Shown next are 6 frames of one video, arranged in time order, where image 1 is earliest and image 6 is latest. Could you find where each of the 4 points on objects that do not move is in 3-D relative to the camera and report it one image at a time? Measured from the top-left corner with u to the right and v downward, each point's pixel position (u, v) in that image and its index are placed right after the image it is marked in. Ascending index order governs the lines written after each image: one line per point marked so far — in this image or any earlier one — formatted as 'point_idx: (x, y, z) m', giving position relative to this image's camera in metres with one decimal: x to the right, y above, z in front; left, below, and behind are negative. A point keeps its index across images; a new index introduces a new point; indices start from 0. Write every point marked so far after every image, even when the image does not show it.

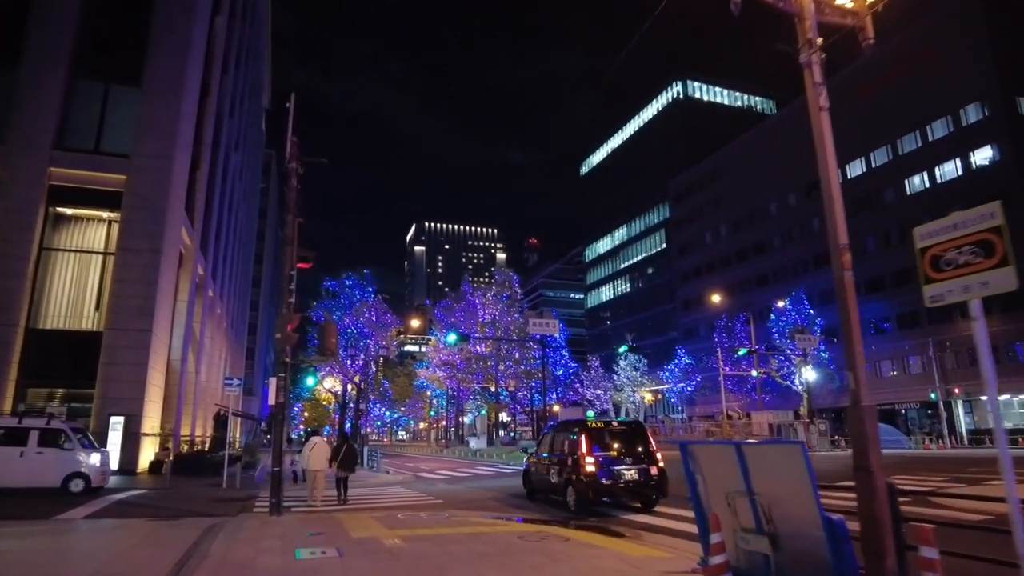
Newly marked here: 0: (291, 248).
0: (-4.5, +0.8, +12.9) m
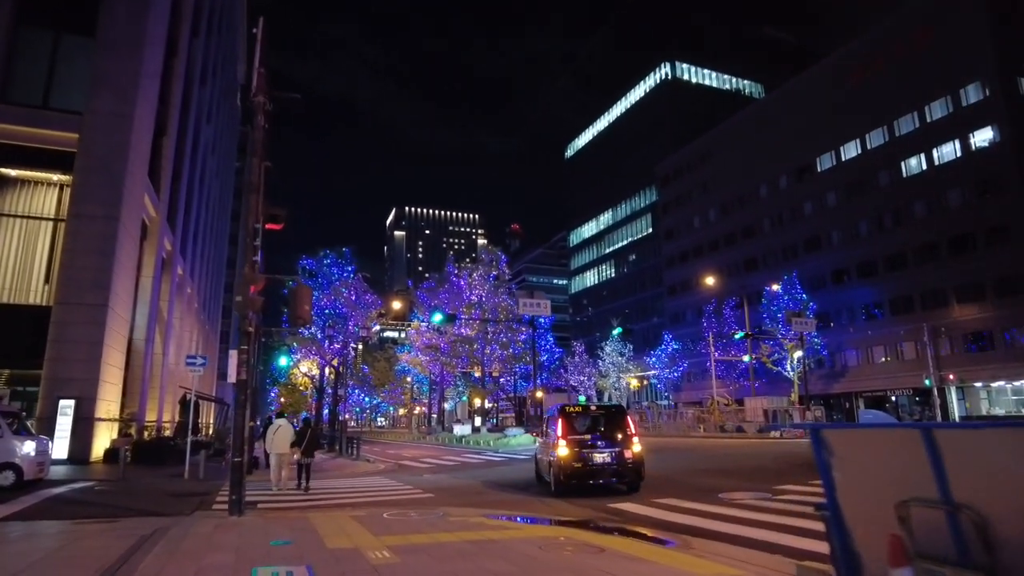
0: (-4.3, +1.5, +10.9) m
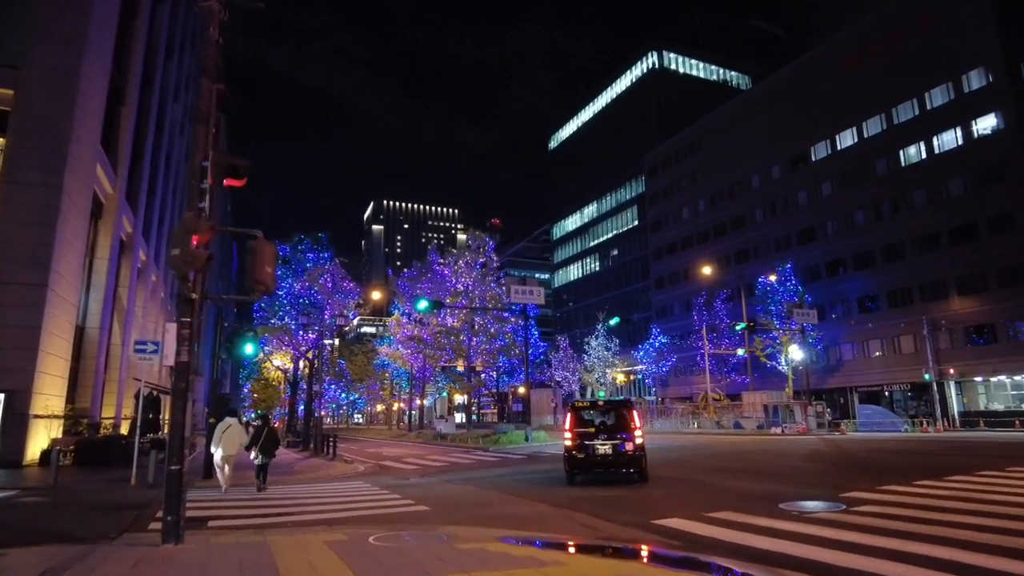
0: (-4.0, +2.1, +8.4) m
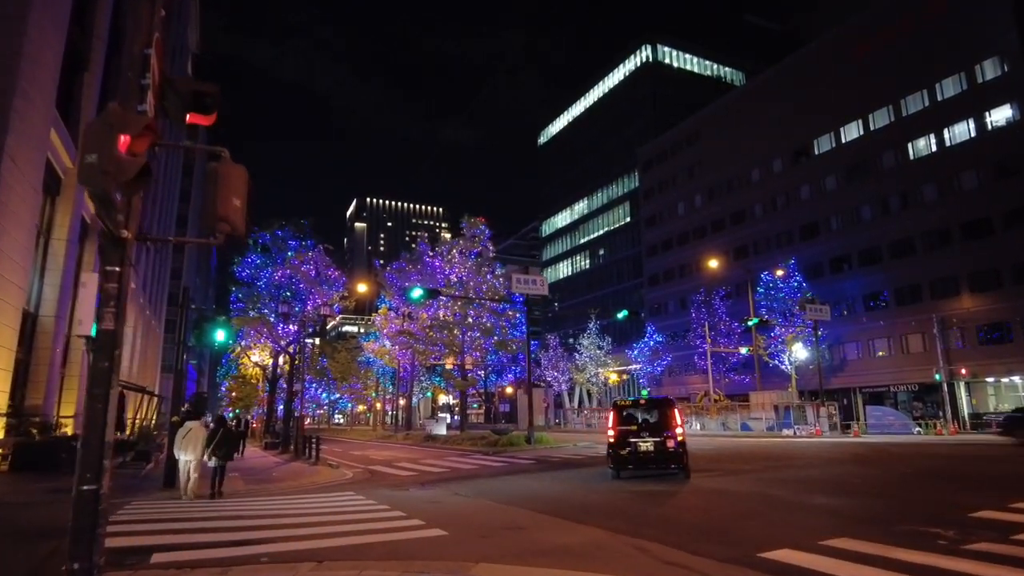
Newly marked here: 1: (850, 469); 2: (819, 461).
0: (-3.4, +2.6, +6.0) m
1: (+9.4, -5.0, +18.0) m
2: (+9.0, -5.1, +18.9) m
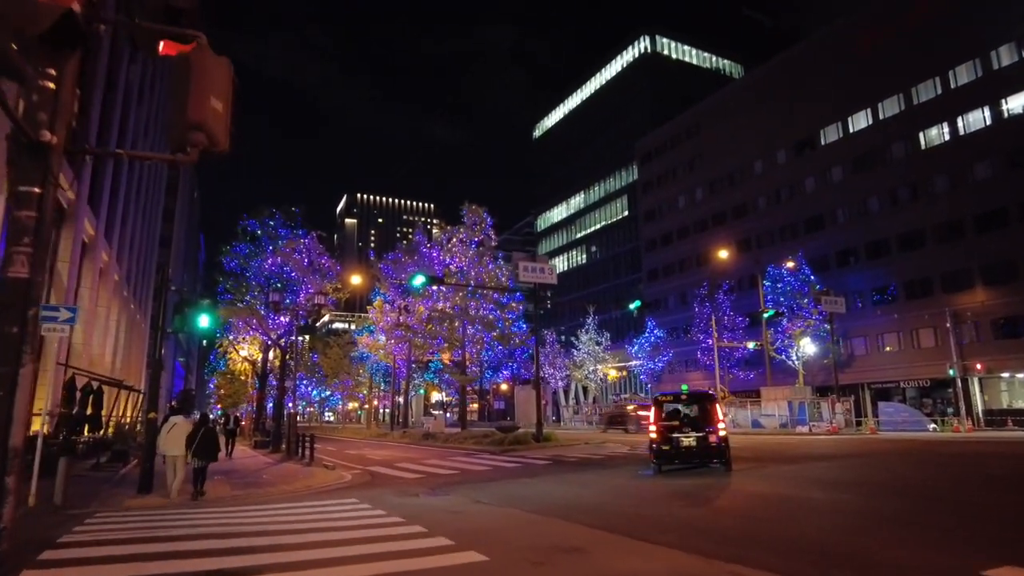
0: (-2.8, +3.0, +4.3) m
1: (+9.8, -4.6, +16.5) m
2: (+9.4, -4.7, +17.4) m
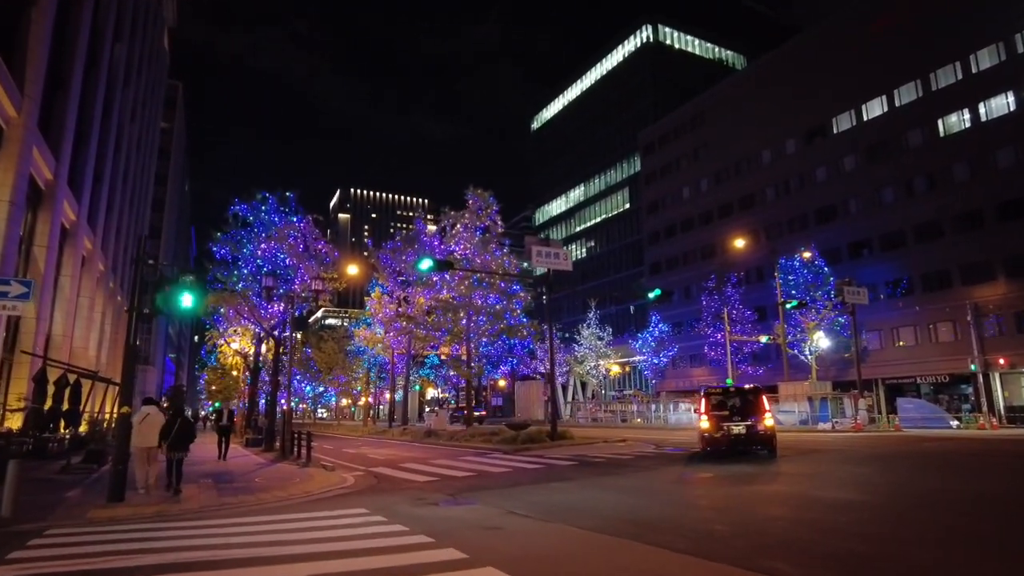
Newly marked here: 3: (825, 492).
0: (-2.1, +3.4, +2.5) m
1: (+10.3, -4.1, +14.8) m
2: (+9.9, -4.3, +15.7) m
3: (+5.8, -3.8, +11.9) m
